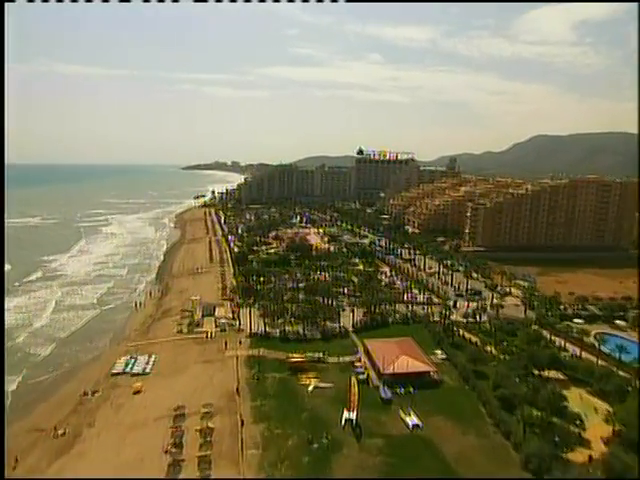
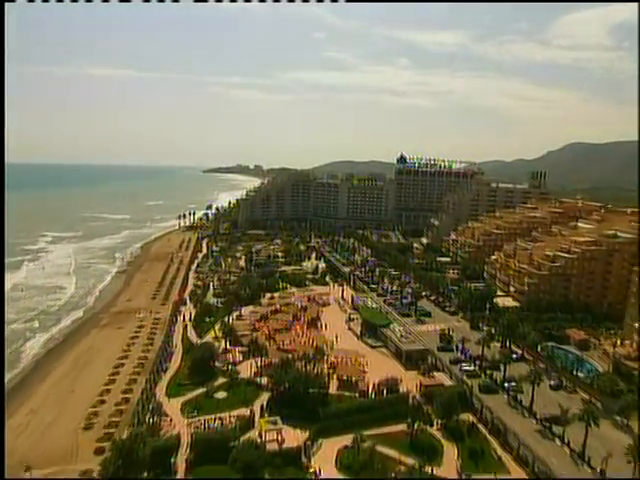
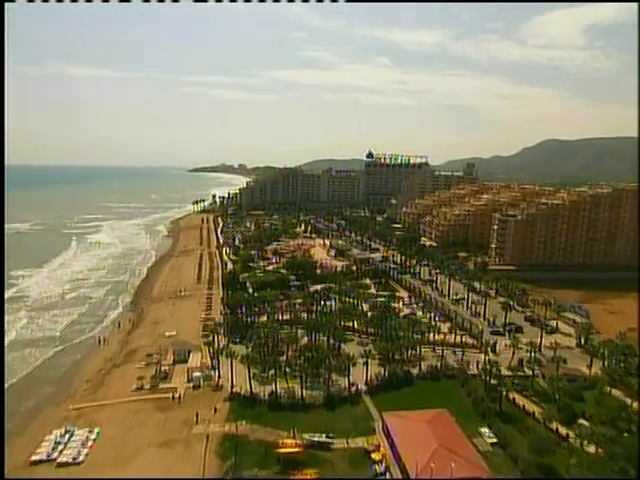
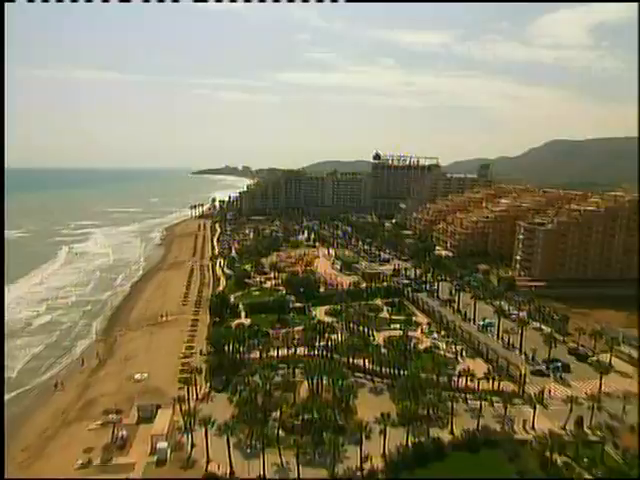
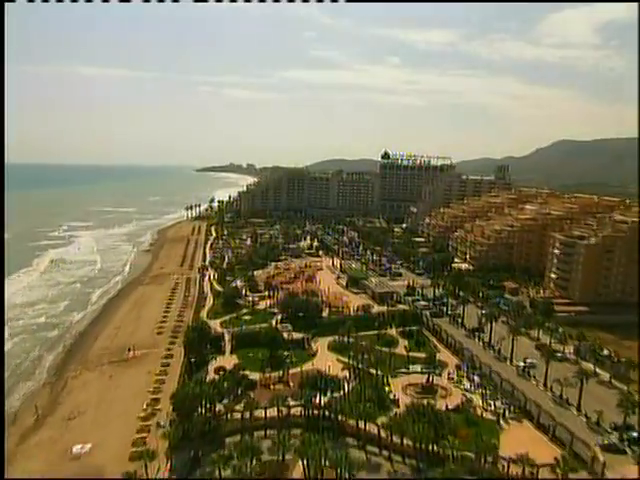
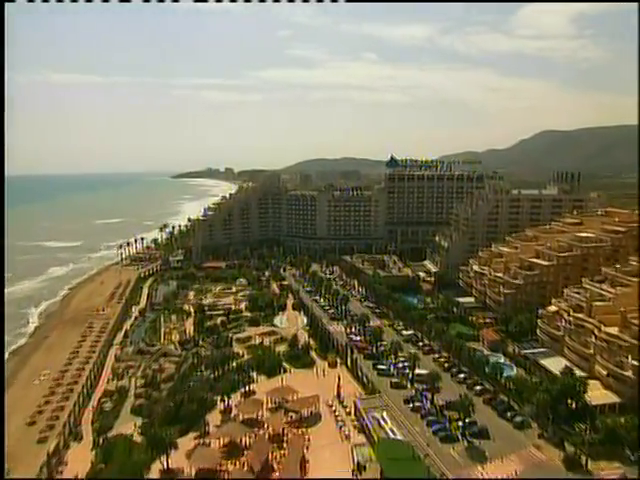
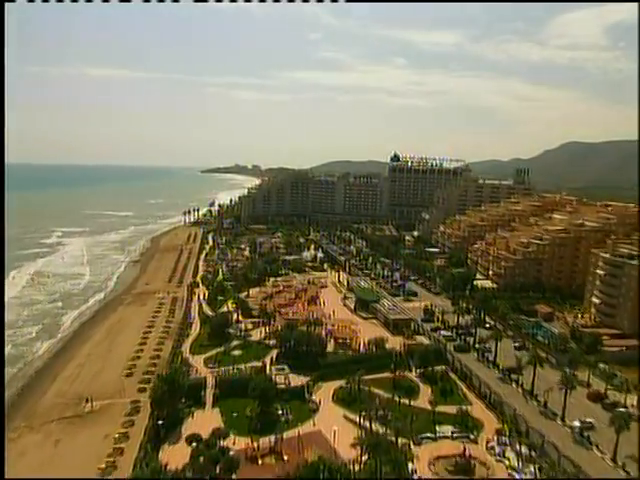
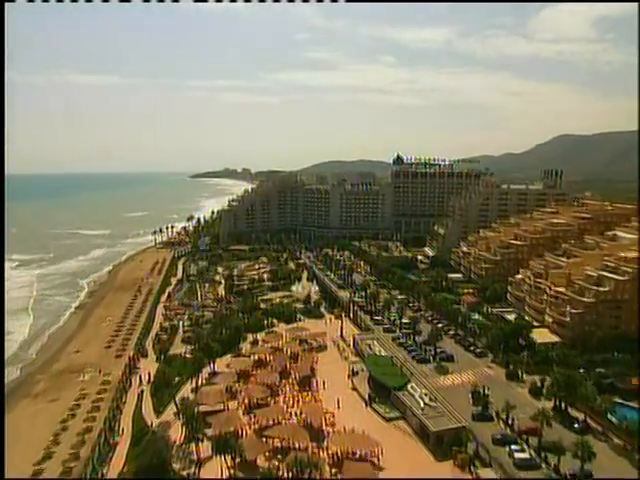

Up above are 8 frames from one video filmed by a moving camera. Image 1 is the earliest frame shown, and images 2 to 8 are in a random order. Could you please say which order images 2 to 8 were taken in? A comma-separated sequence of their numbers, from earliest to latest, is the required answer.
3, 4, 5, 7, 2, 8, 6
